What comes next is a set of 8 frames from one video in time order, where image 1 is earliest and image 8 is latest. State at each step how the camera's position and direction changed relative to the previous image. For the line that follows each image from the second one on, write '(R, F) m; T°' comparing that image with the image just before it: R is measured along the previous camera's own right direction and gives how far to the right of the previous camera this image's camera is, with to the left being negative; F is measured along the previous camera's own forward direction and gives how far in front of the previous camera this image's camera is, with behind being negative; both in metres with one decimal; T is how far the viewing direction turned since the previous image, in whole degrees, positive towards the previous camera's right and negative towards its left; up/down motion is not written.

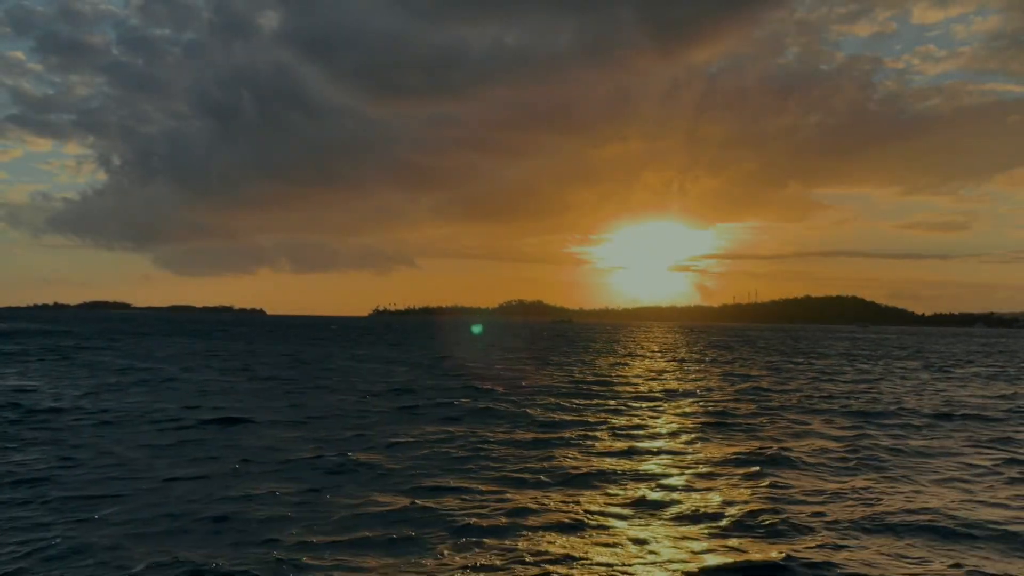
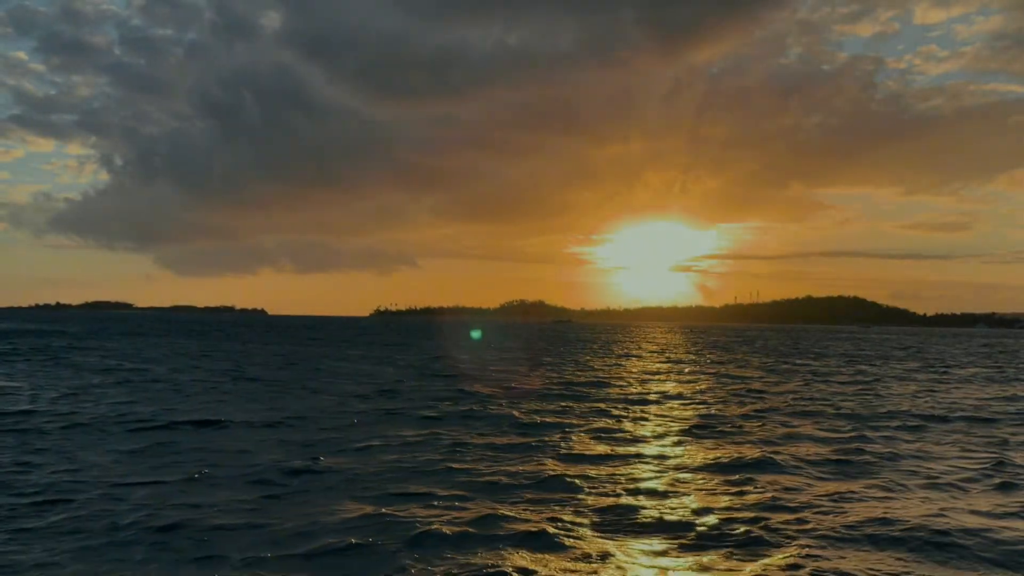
(+0.6, +0.4) m; 0°
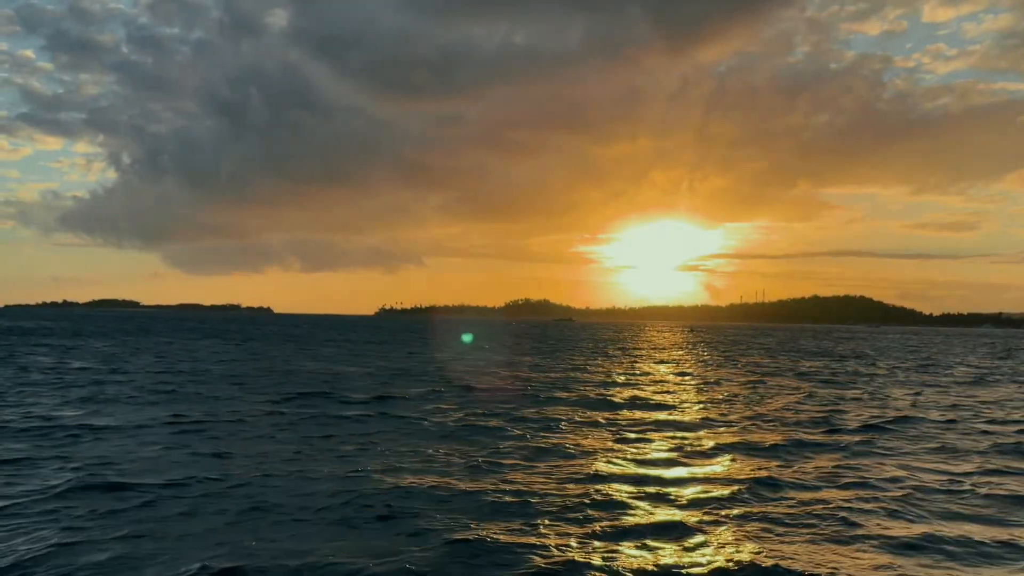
(+1.8, +0.9) m; 0°
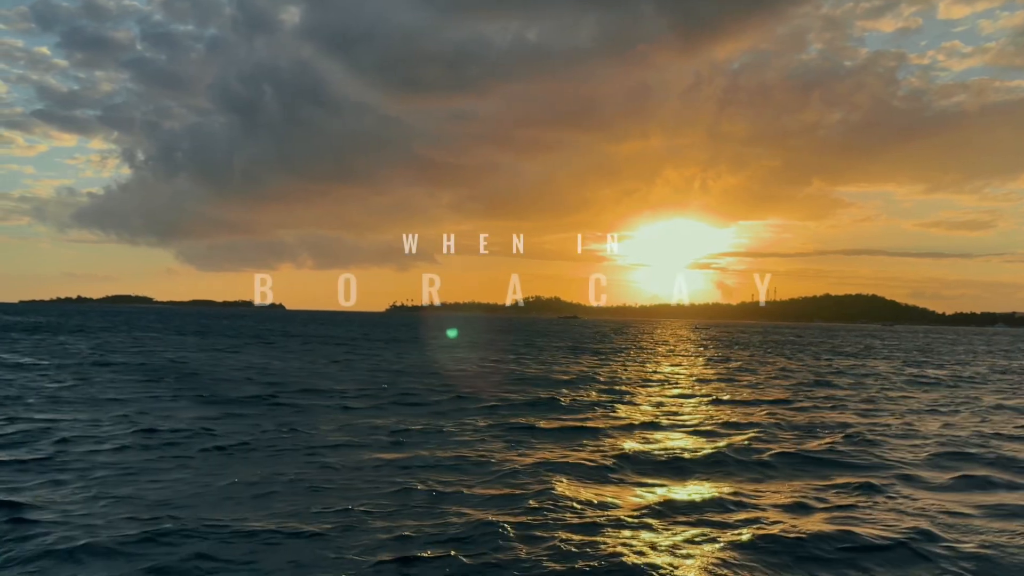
(+0.9, -2.2) m; -1°
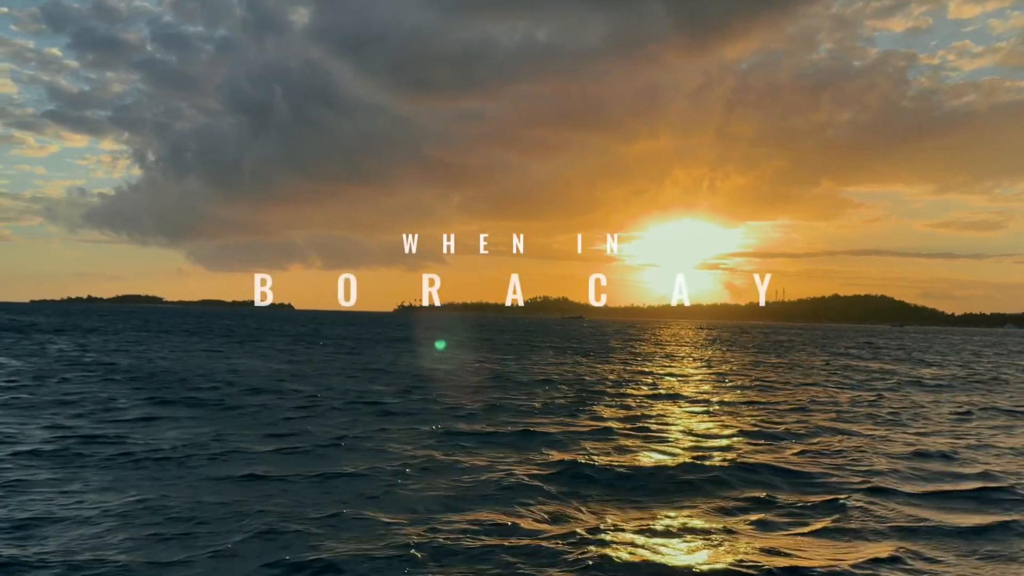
(+1.7, -0.4) m; -1°
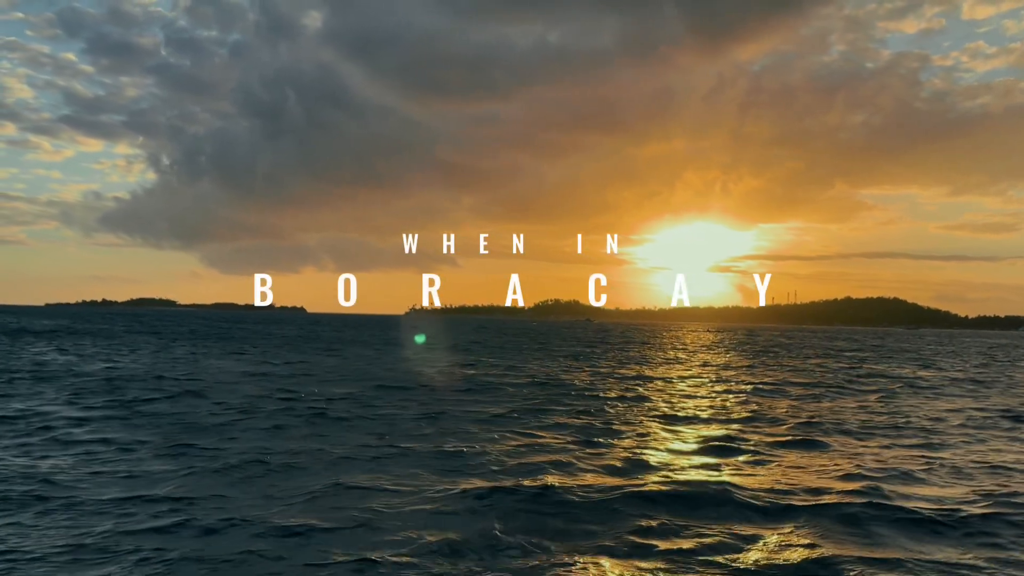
(+1.5, -1.5) m; -1°
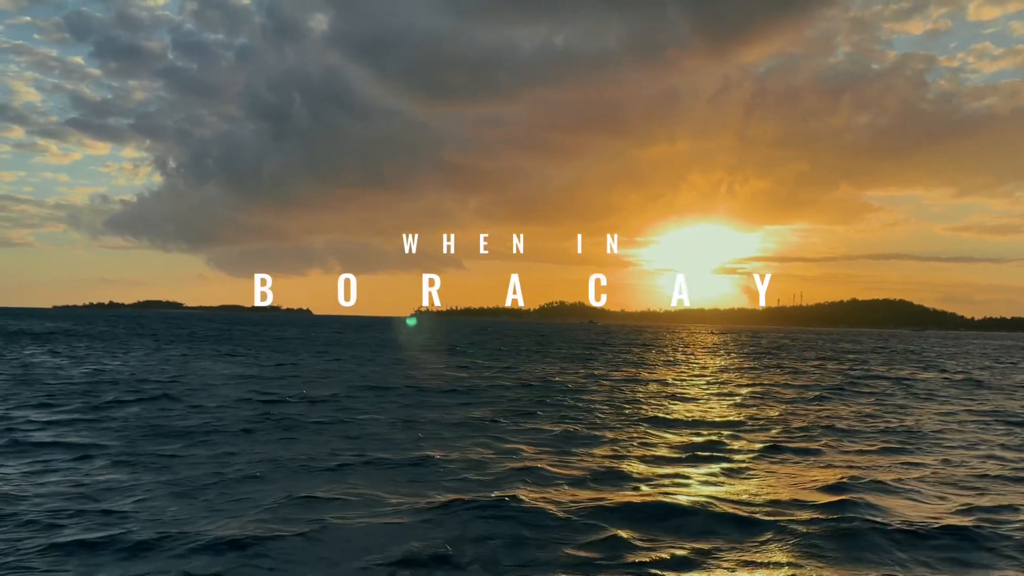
(-0.9, -4.7) m; 0°
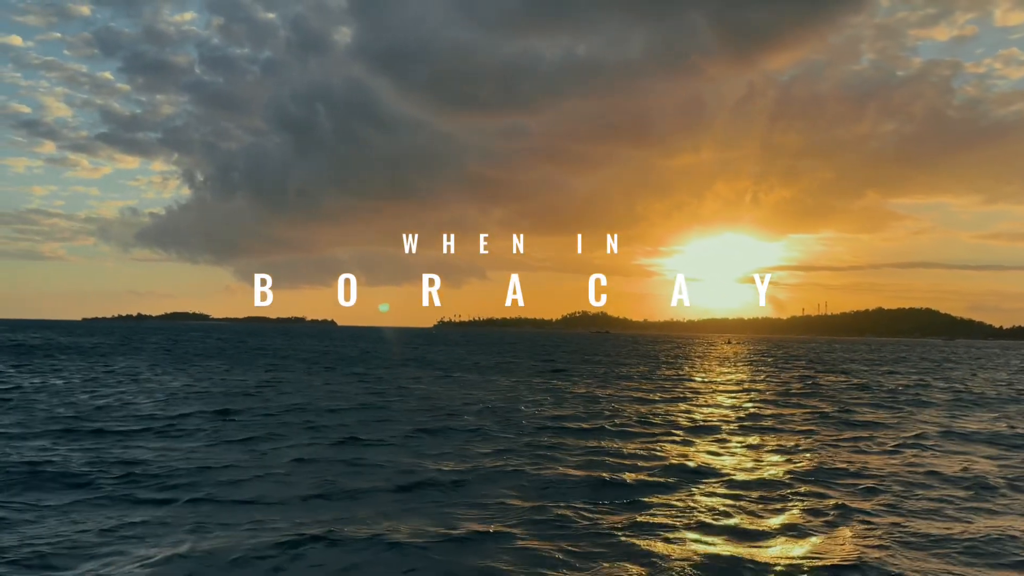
(+1.9, -1.7) m; -2°
